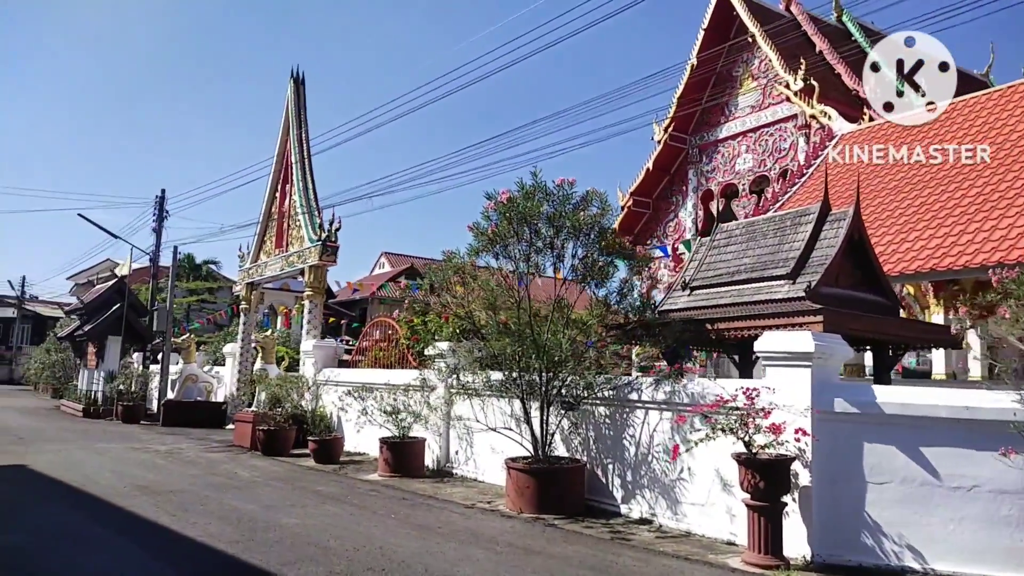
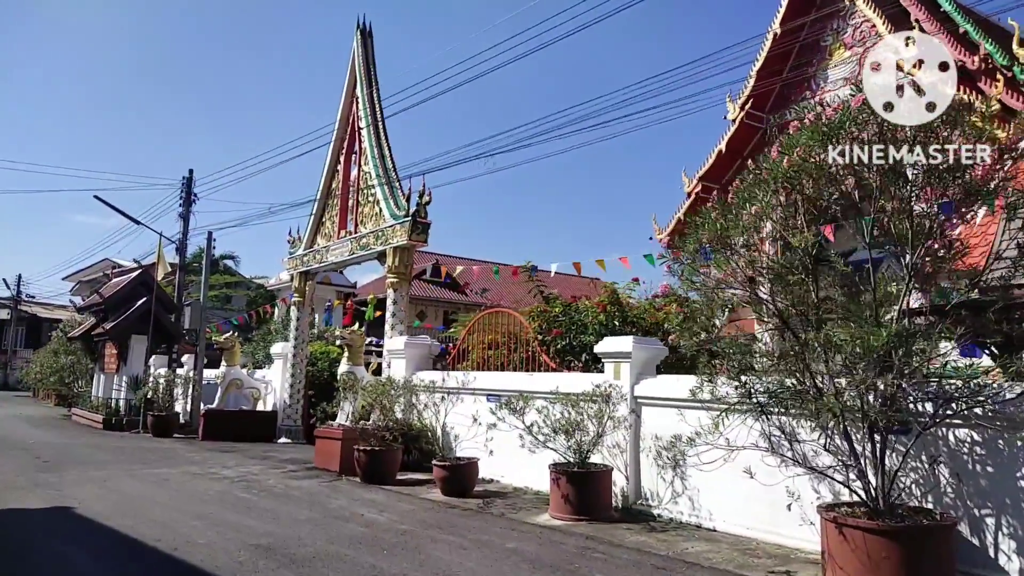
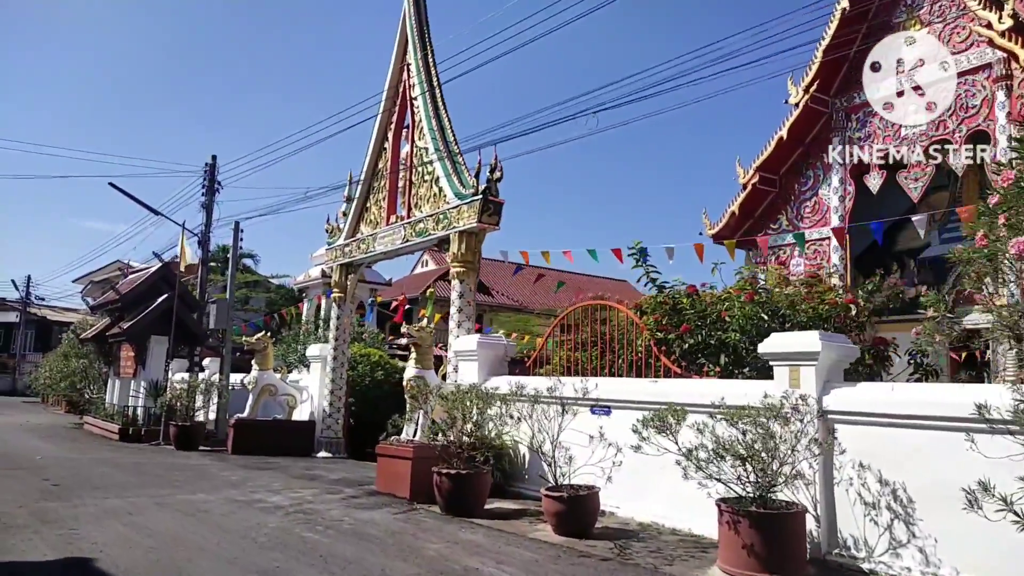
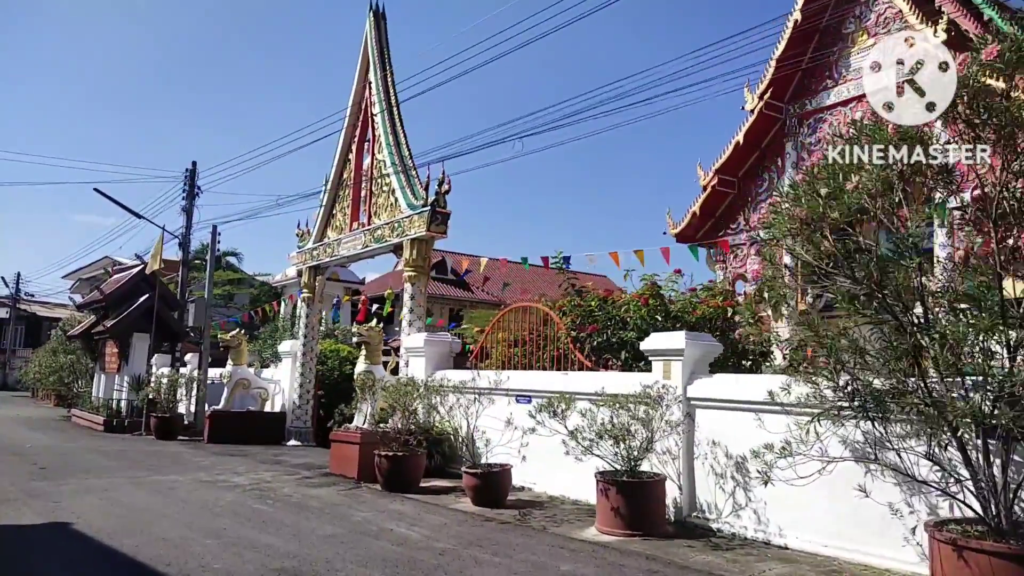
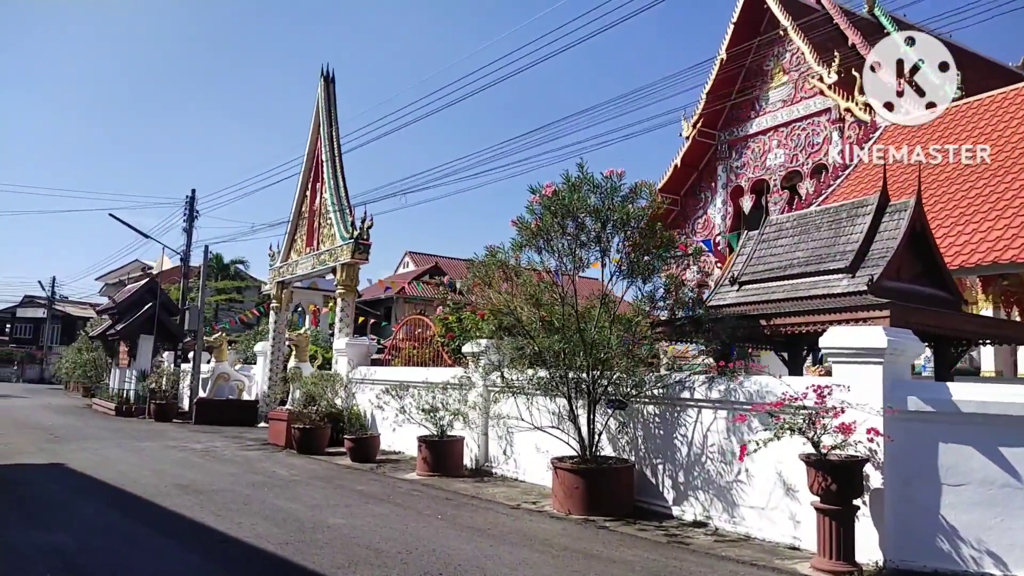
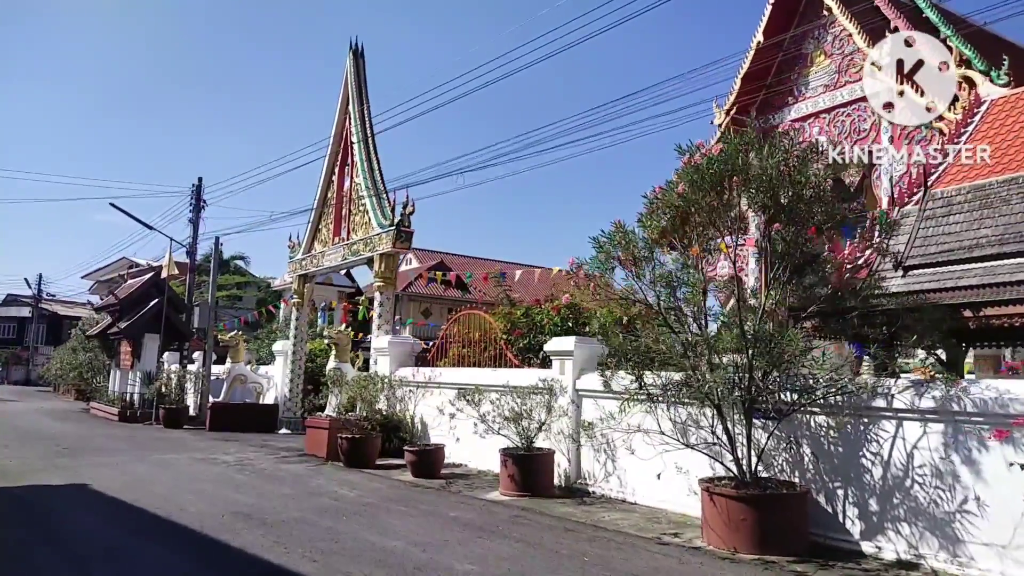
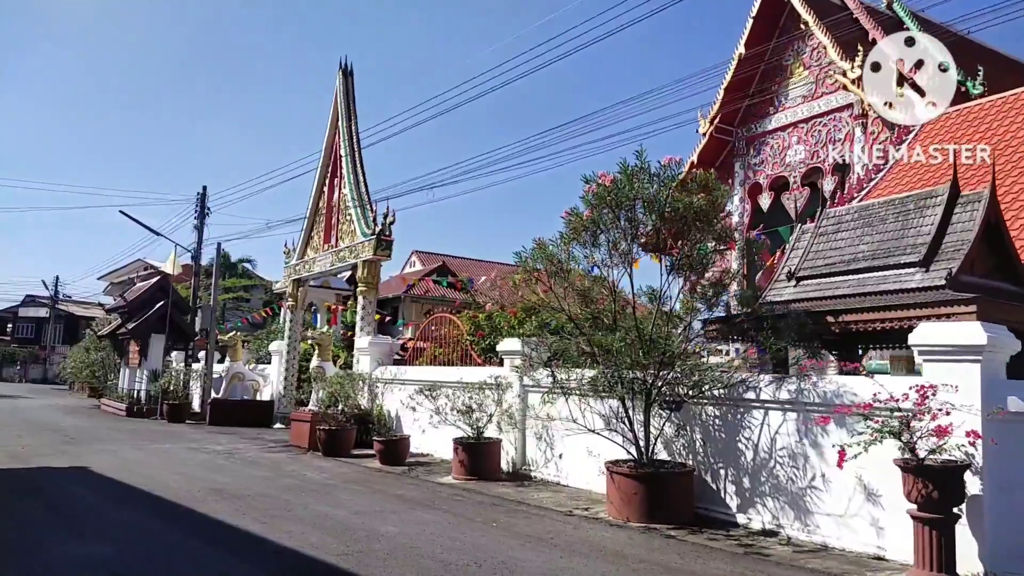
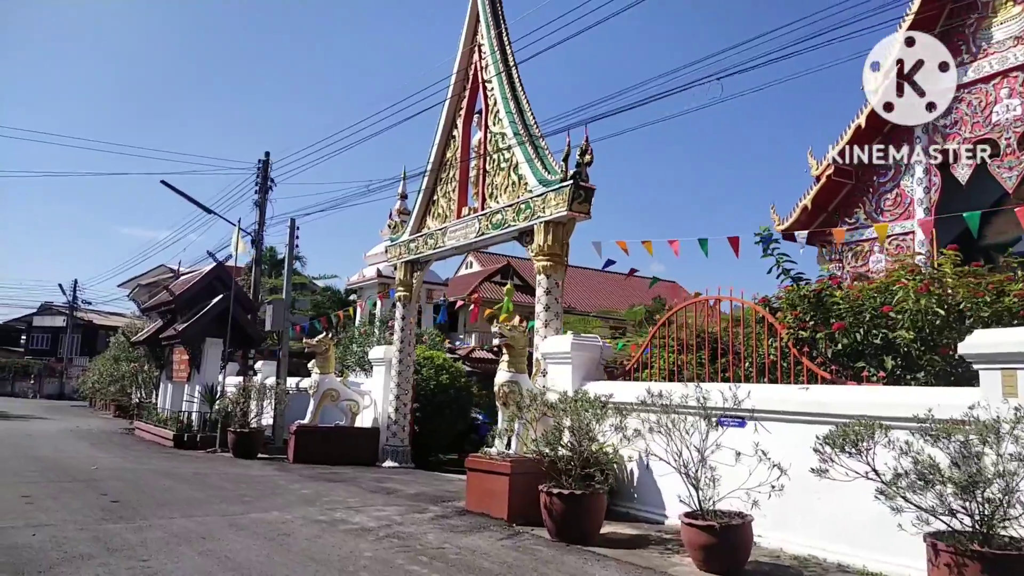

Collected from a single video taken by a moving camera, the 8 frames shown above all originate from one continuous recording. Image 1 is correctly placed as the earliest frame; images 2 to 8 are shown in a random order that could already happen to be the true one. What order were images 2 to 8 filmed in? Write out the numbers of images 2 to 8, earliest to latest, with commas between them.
5, 7, 6, 2, 4, 3, 8
